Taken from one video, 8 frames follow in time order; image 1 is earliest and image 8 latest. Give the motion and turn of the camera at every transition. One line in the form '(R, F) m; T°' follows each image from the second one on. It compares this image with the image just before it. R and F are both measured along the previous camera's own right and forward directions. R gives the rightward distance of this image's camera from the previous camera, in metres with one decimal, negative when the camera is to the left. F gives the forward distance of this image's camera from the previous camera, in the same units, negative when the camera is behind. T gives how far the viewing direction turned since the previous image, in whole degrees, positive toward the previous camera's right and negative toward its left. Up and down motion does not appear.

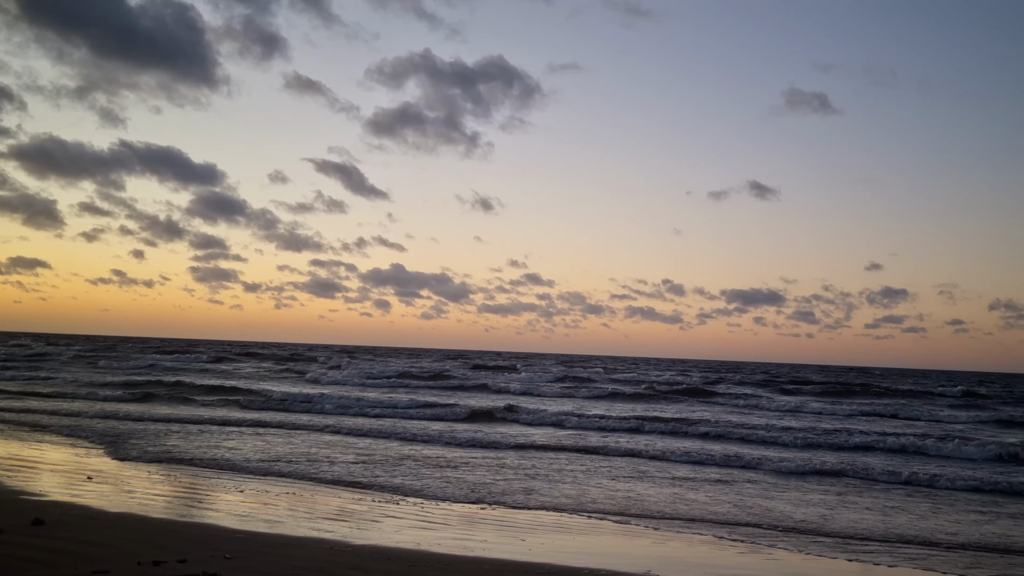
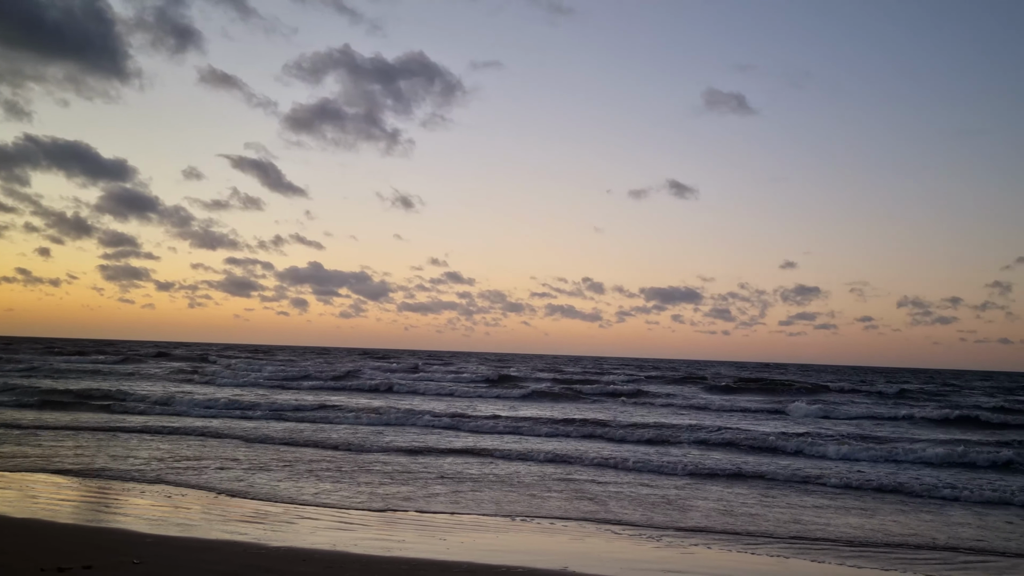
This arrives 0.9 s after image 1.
(+0.5, +0.3) m; +4°
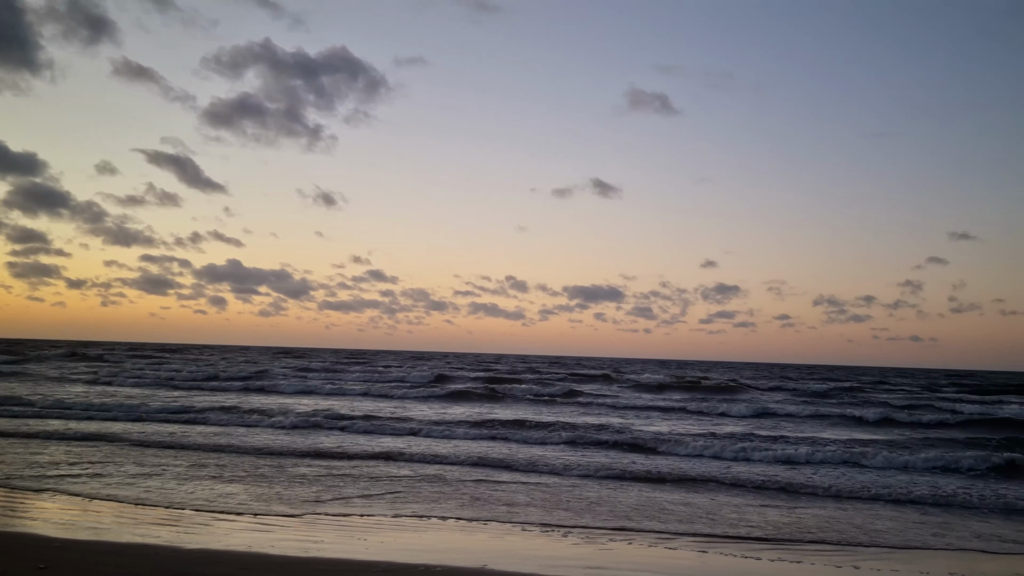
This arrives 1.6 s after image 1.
(+0.1, +0.2) m; +4°
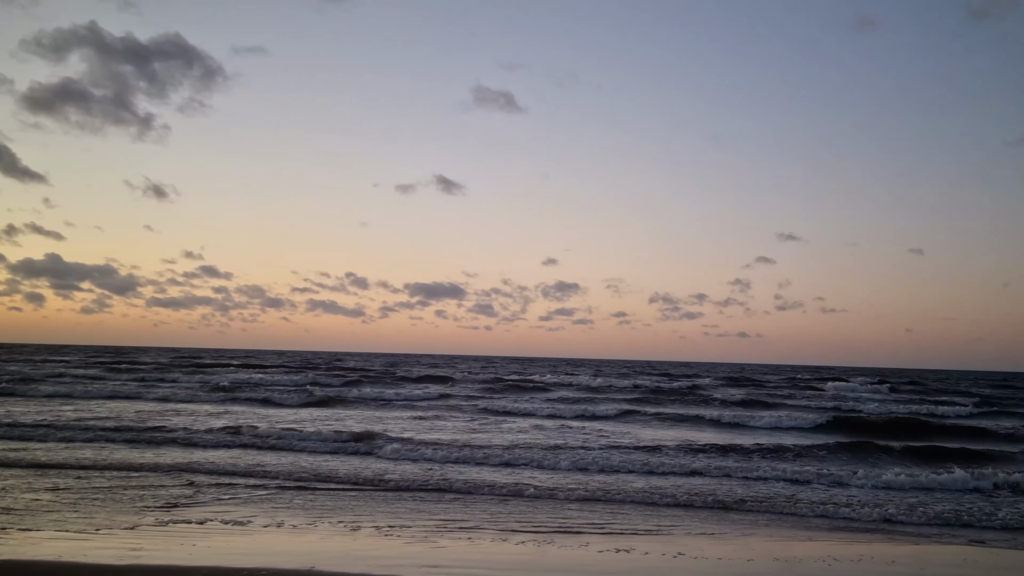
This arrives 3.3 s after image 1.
(-1.2, +0.2) m; +10°
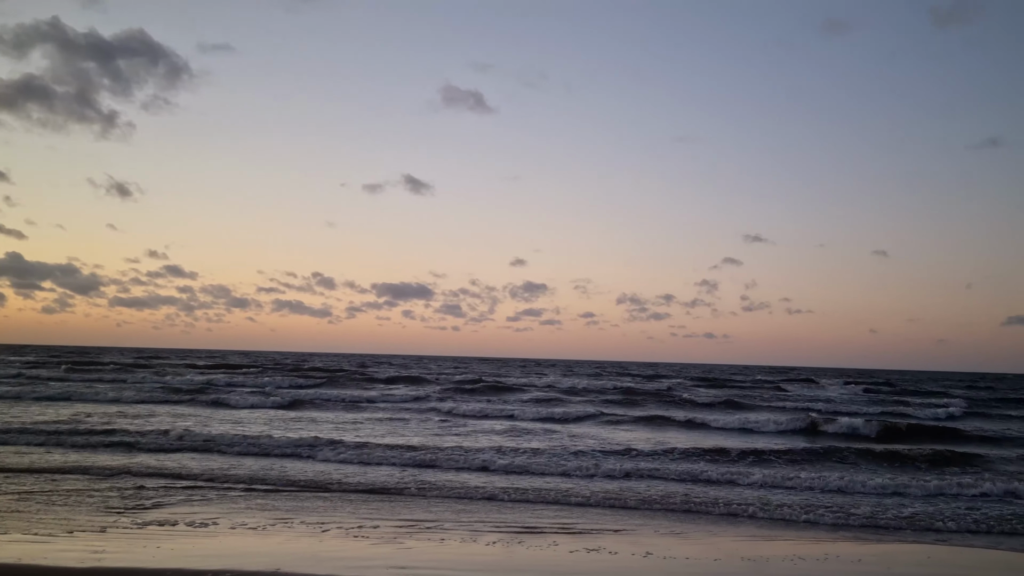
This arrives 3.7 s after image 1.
(-2.5, -0.7) m; +2°
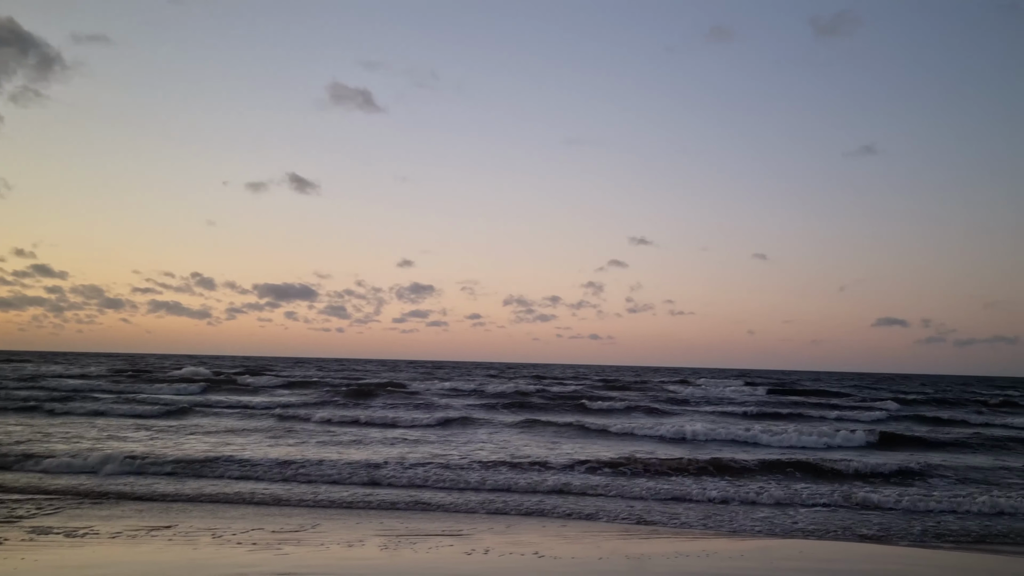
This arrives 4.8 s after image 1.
(-0.2, +2.0) m; +6°
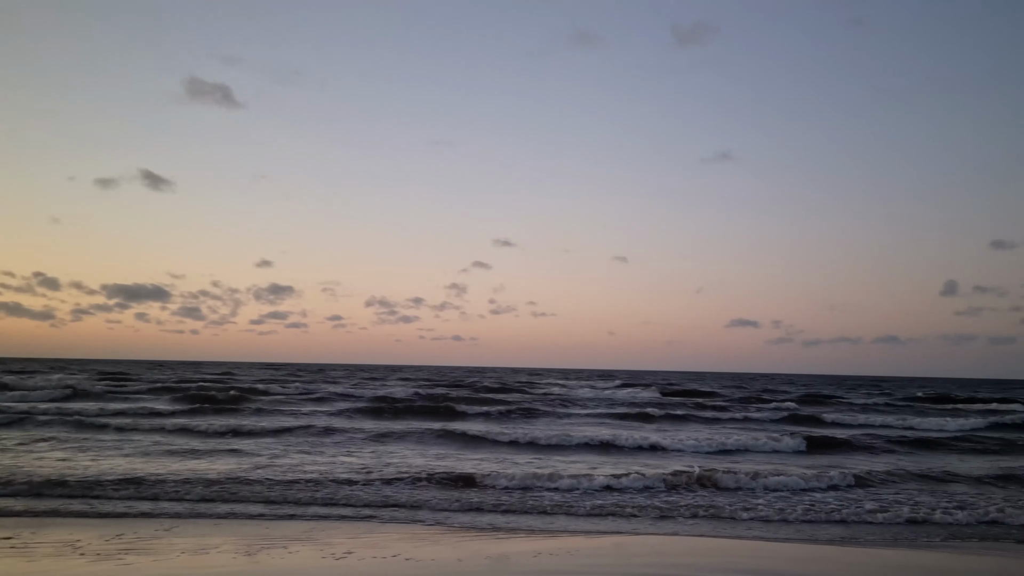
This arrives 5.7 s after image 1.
(+0.5, +1.5) m; +7°
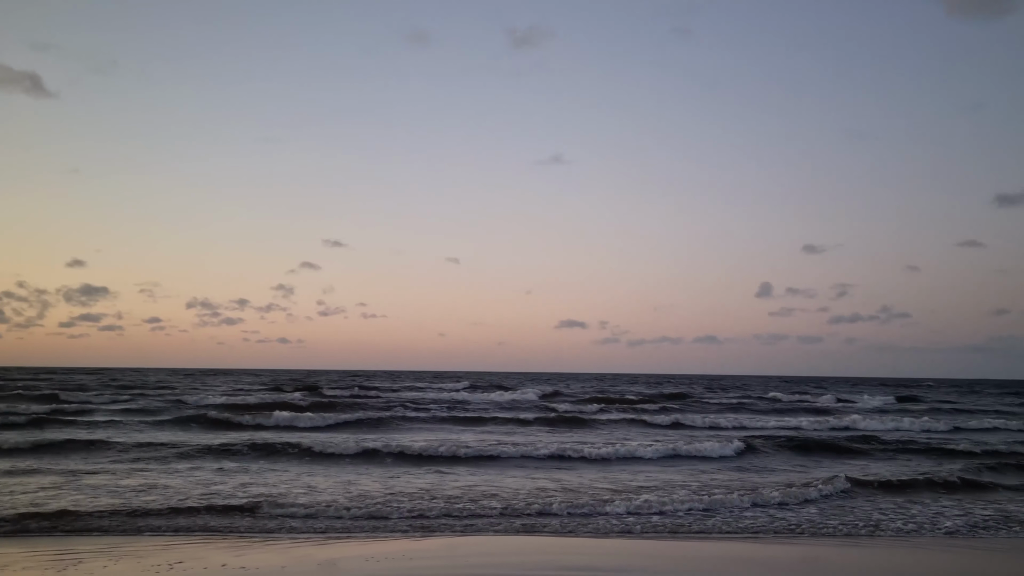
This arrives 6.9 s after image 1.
(+0.2, +2.2) m; +9°
